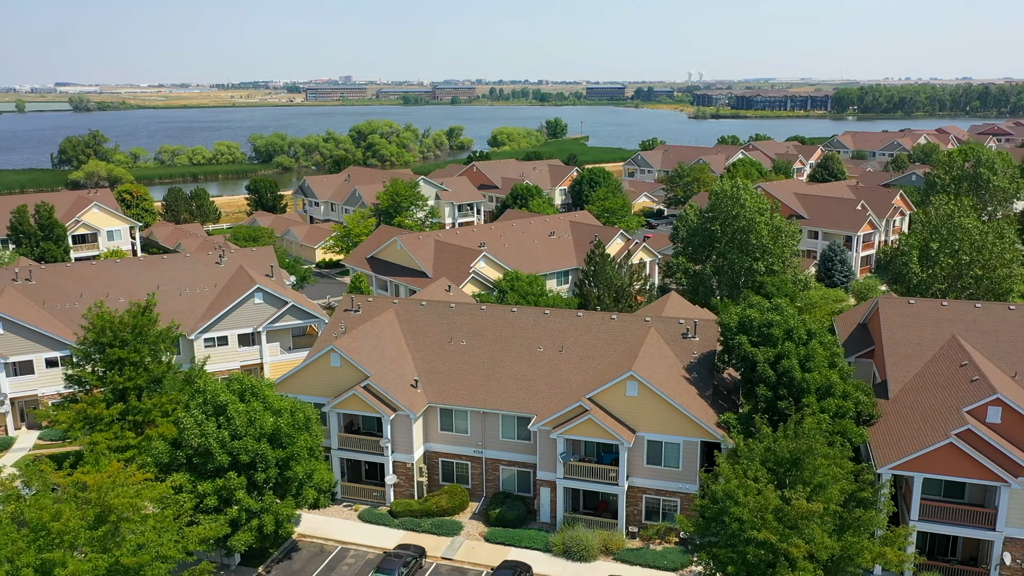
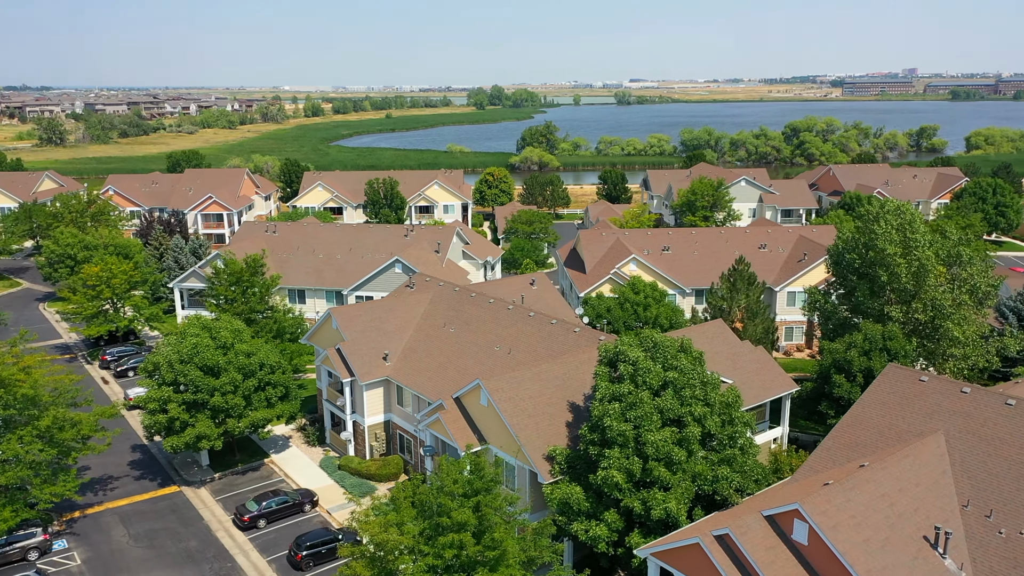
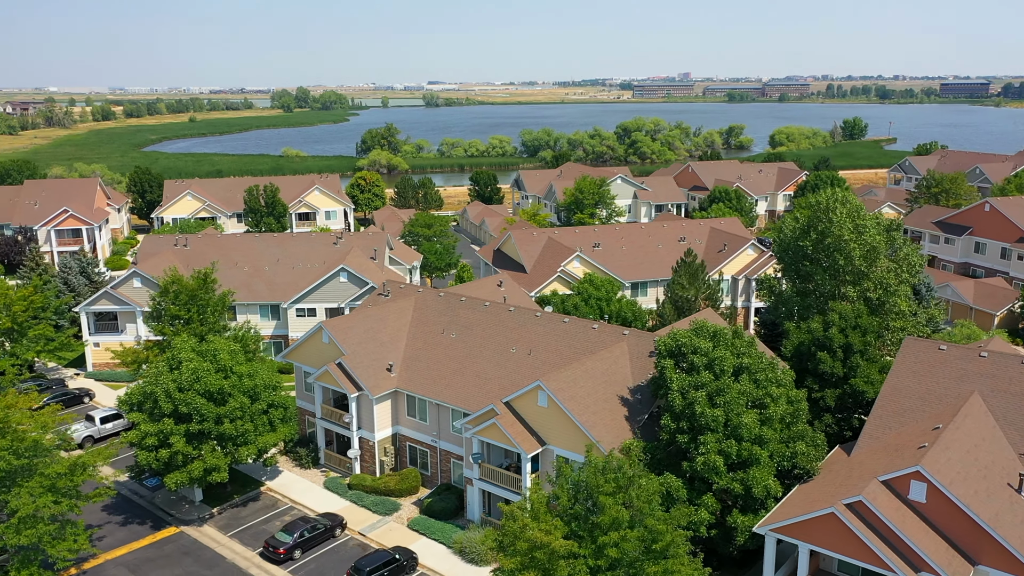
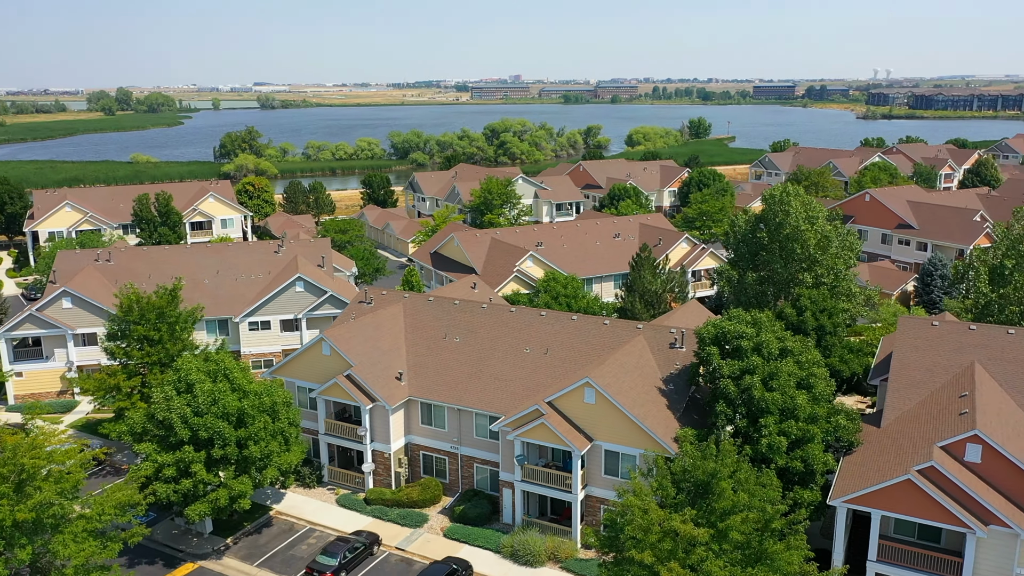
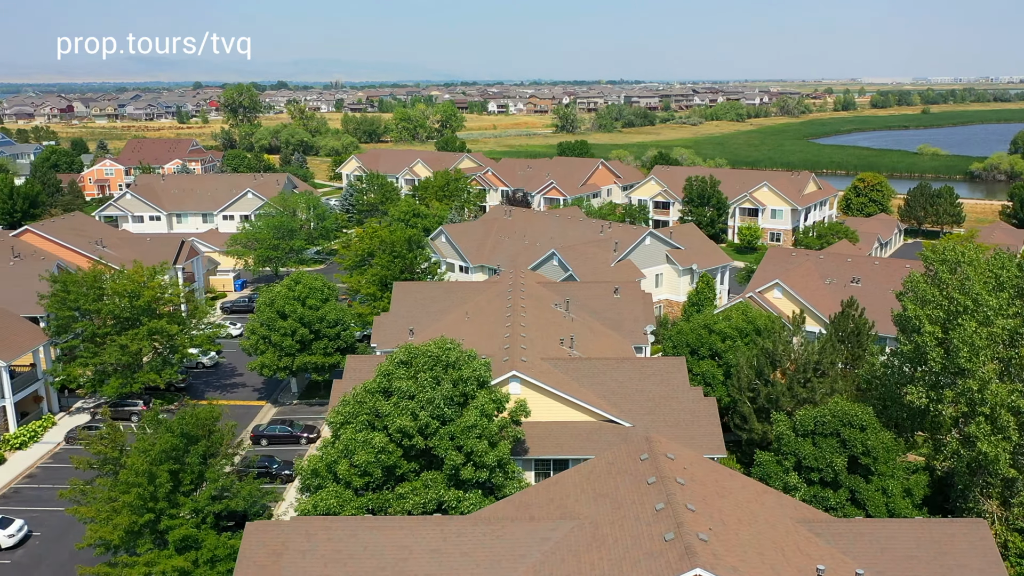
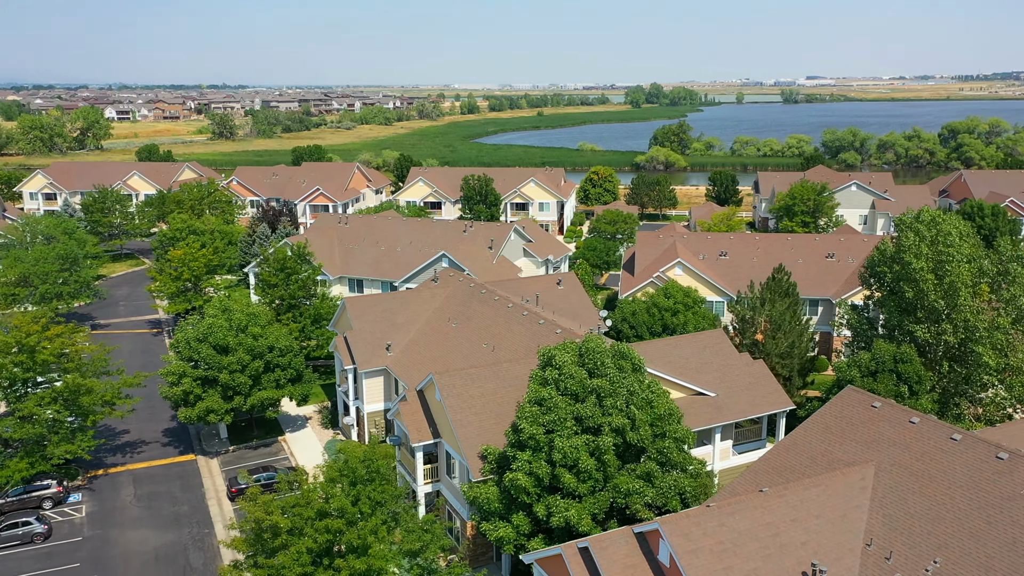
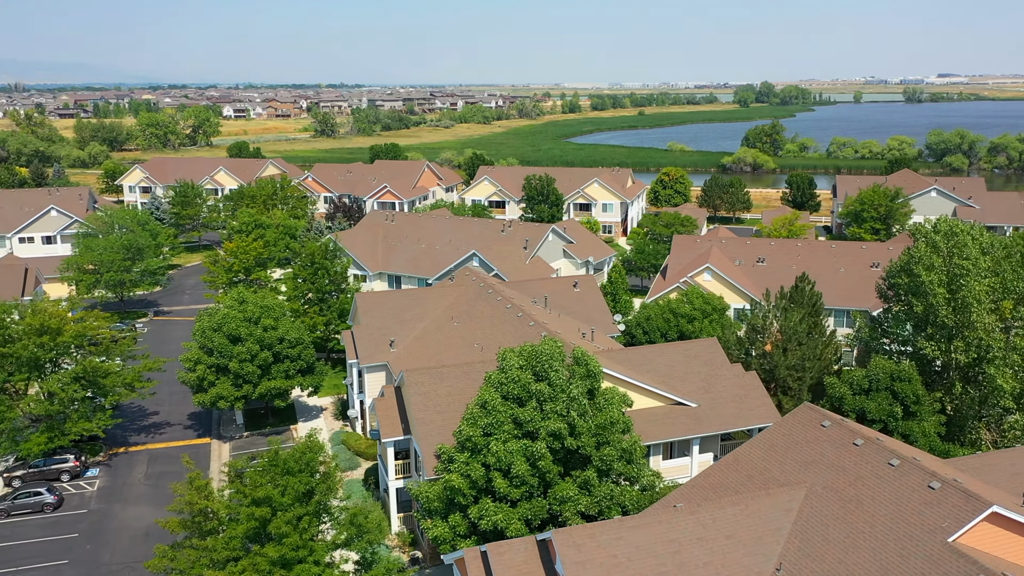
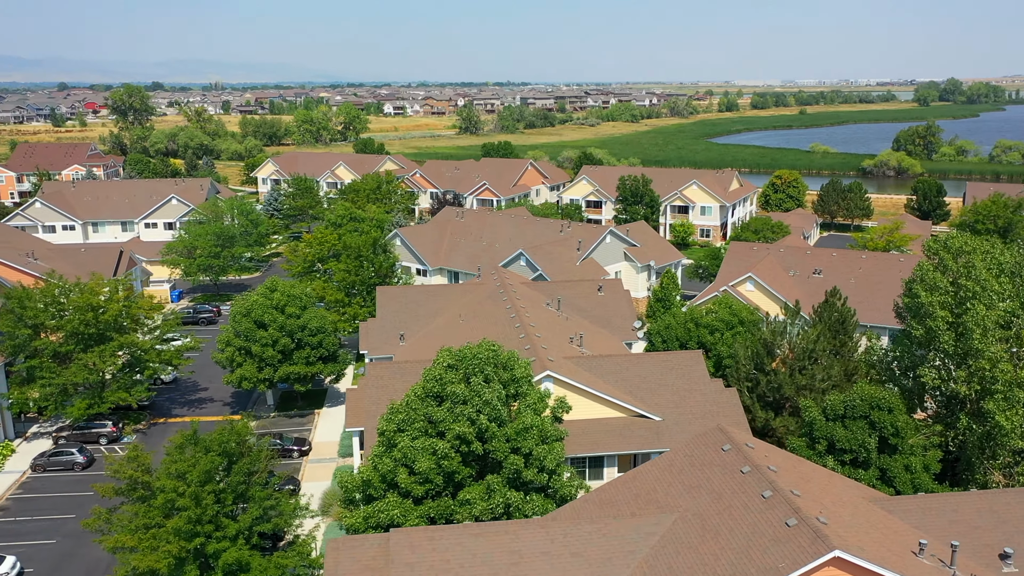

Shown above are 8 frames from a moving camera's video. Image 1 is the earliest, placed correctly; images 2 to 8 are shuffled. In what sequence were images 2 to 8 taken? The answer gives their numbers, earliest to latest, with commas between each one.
4, 3, 2, 6, 7, 8, 5
